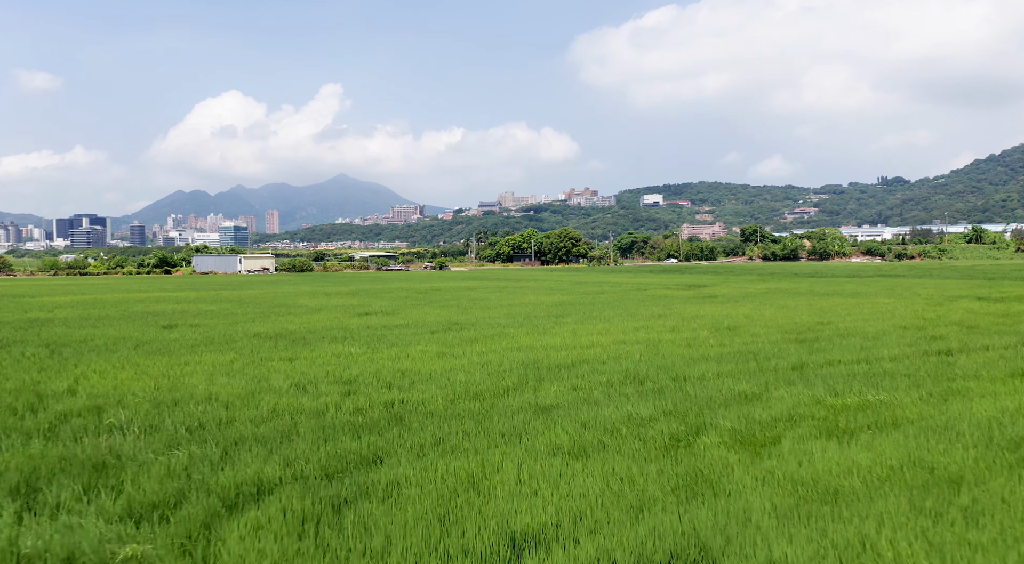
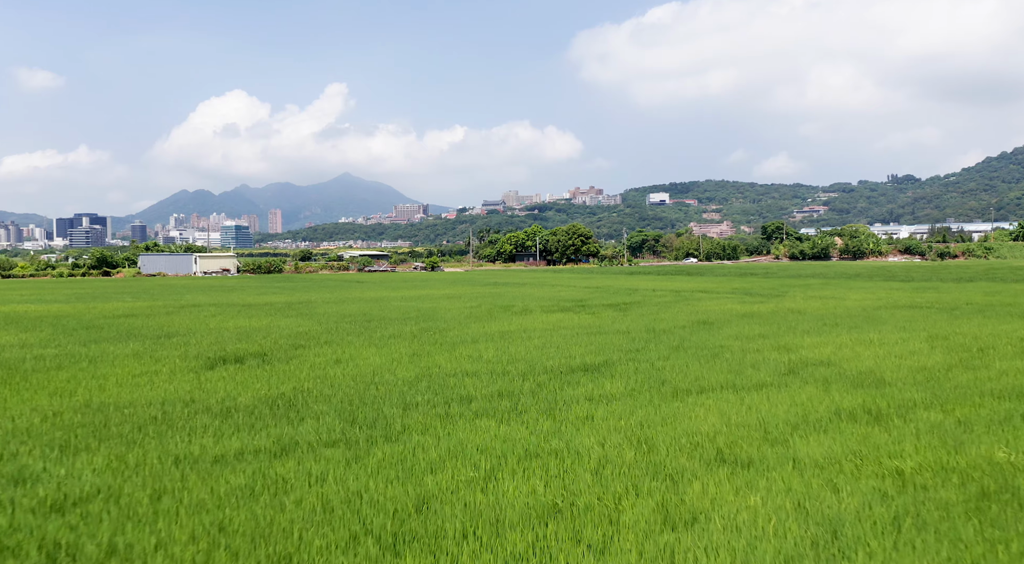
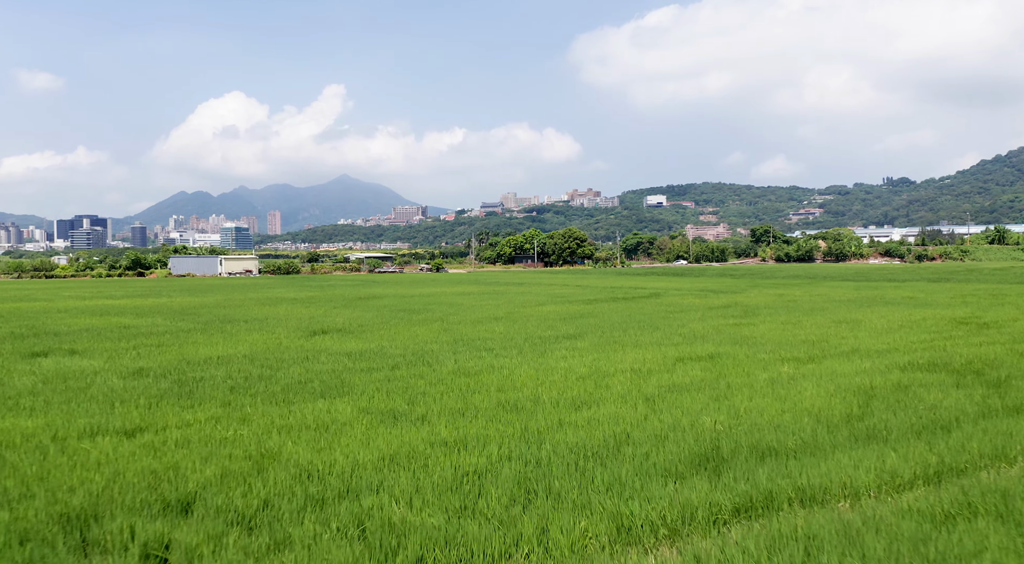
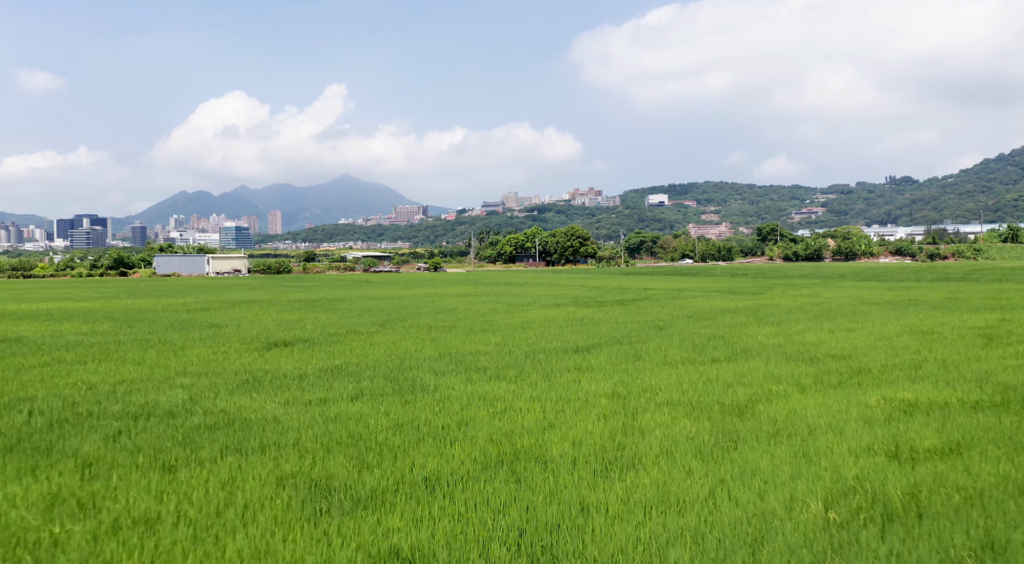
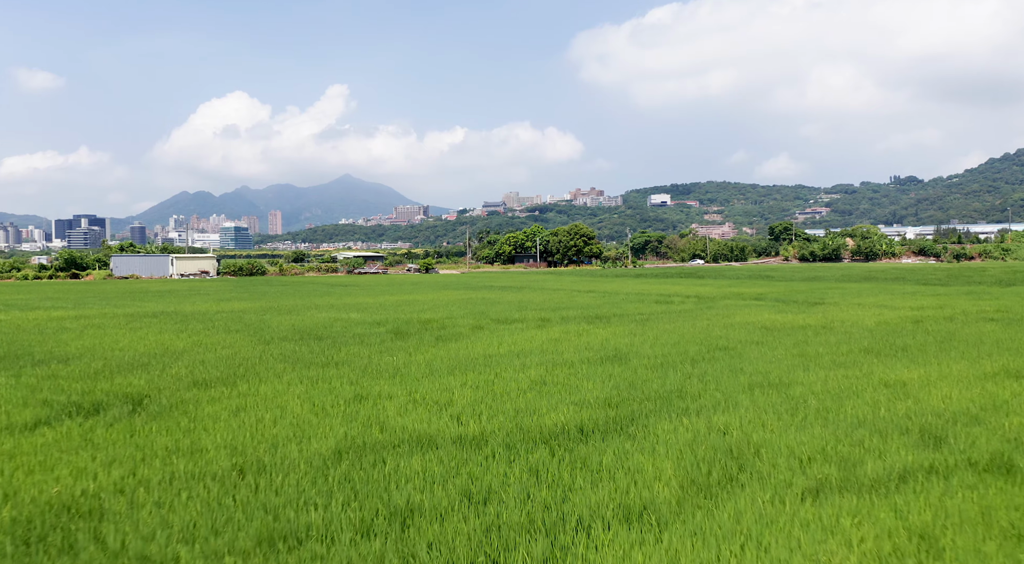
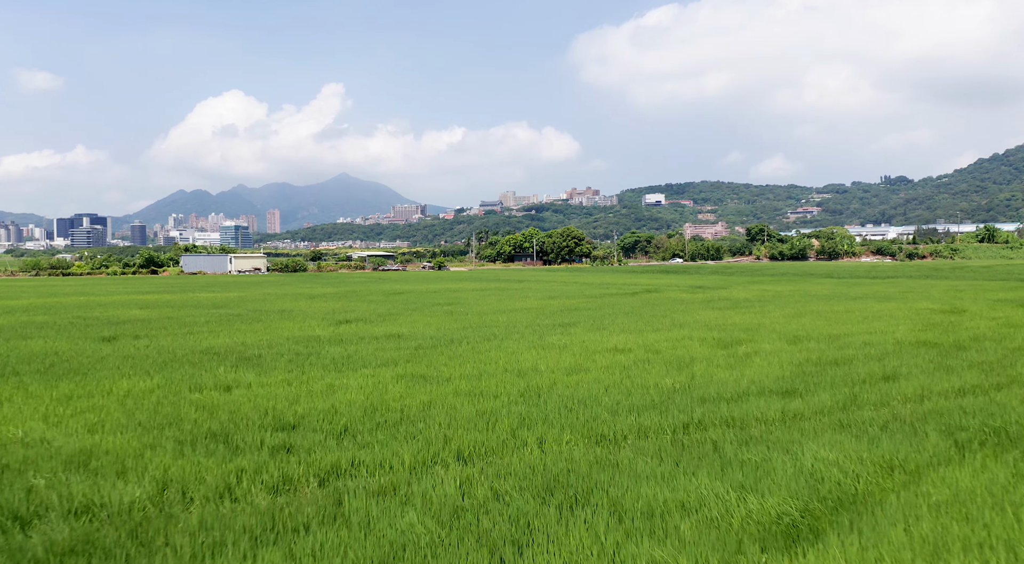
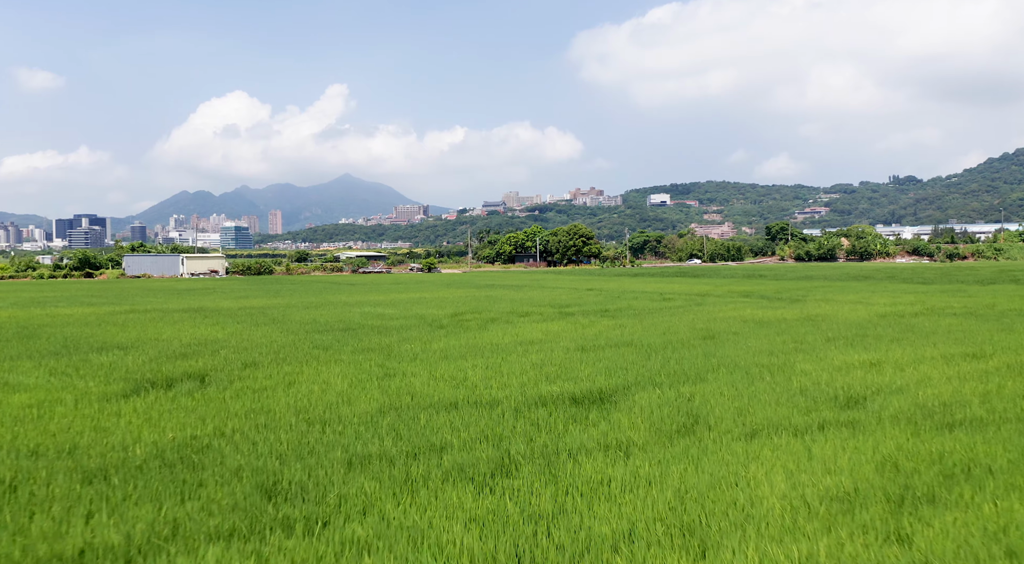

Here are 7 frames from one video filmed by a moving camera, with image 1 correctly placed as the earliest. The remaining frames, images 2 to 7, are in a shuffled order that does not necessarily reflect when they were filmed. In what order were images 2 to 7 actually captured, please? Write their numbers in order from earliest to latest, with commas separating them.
6, 3, 4, 2, 7, 5
